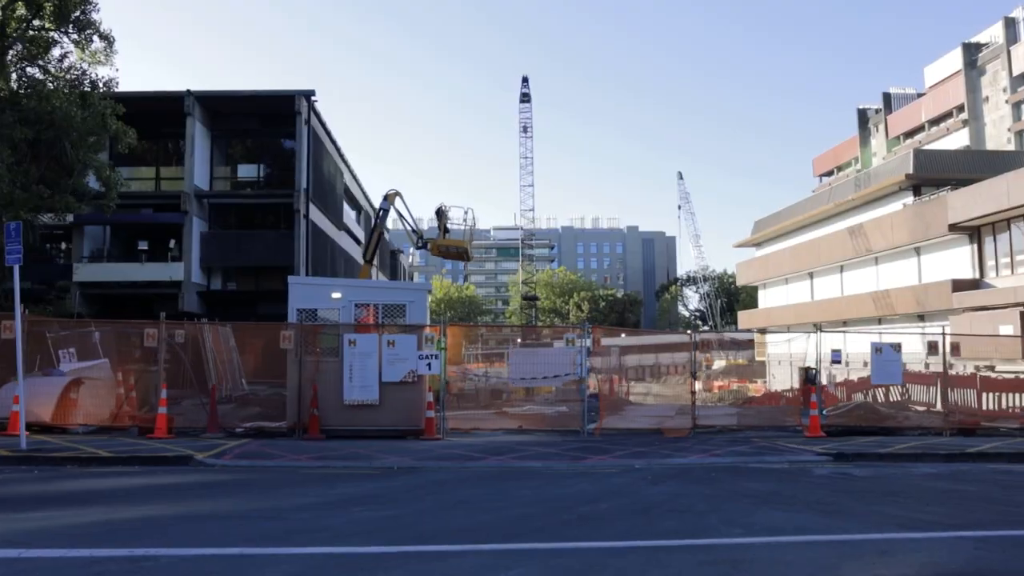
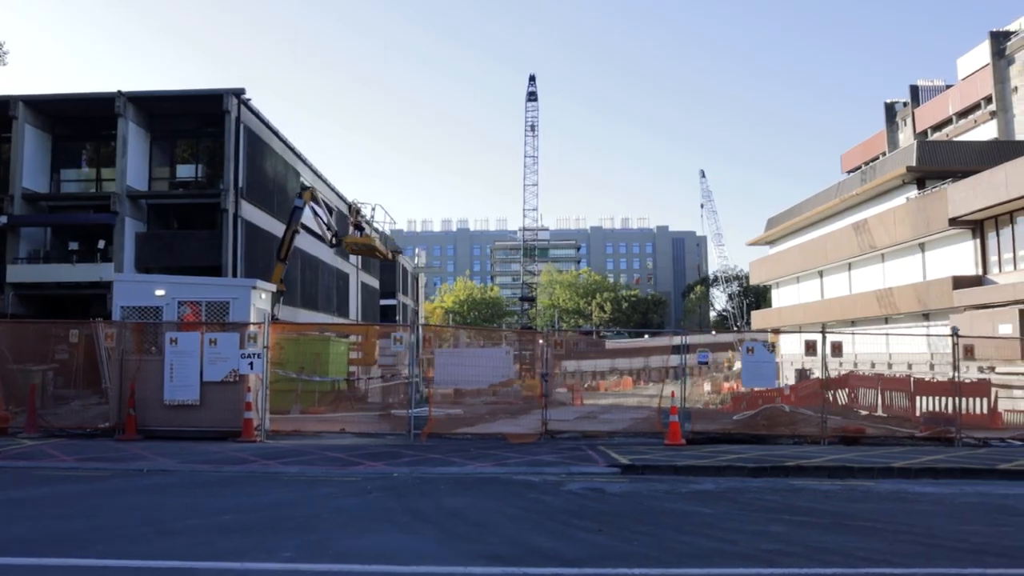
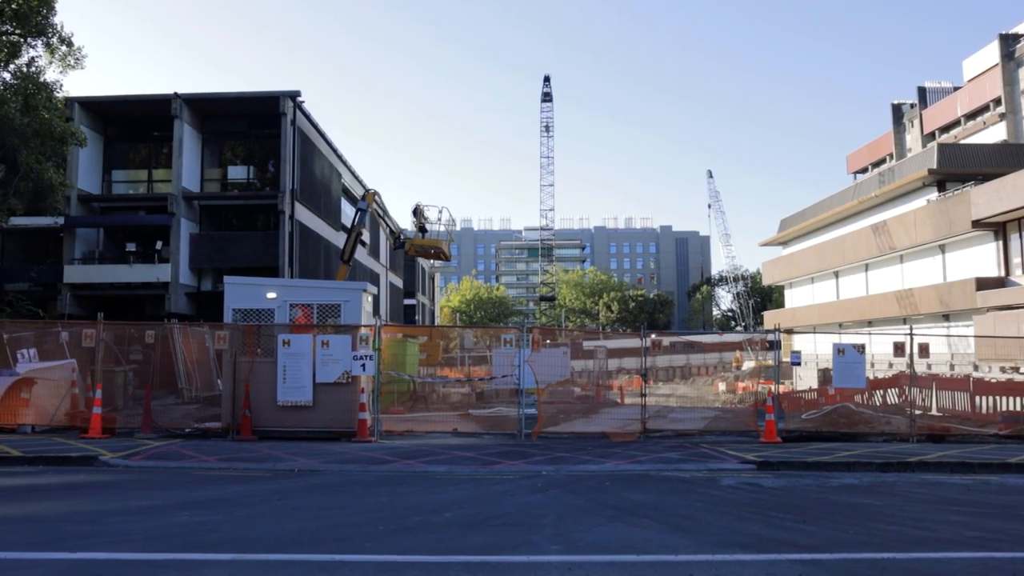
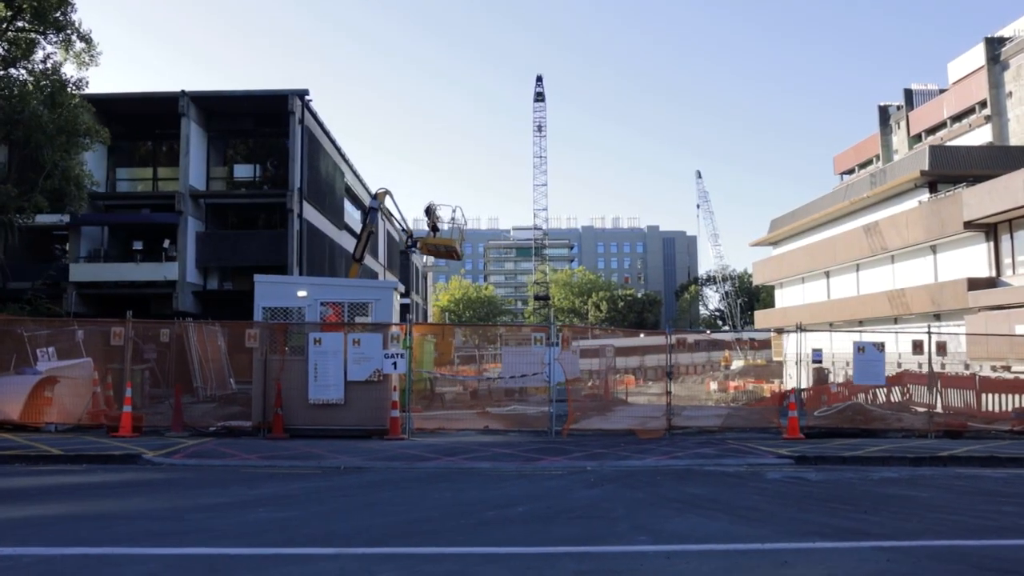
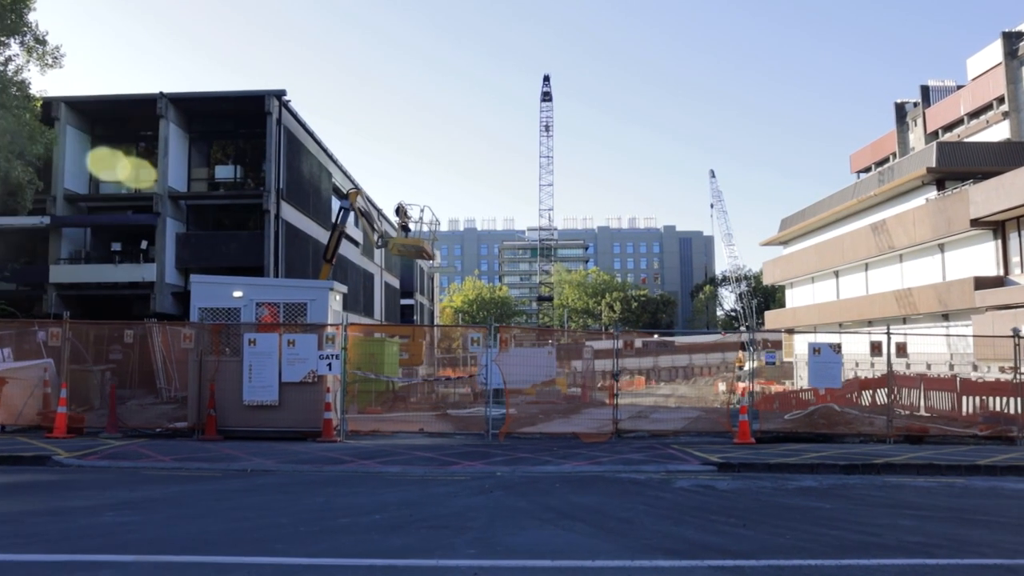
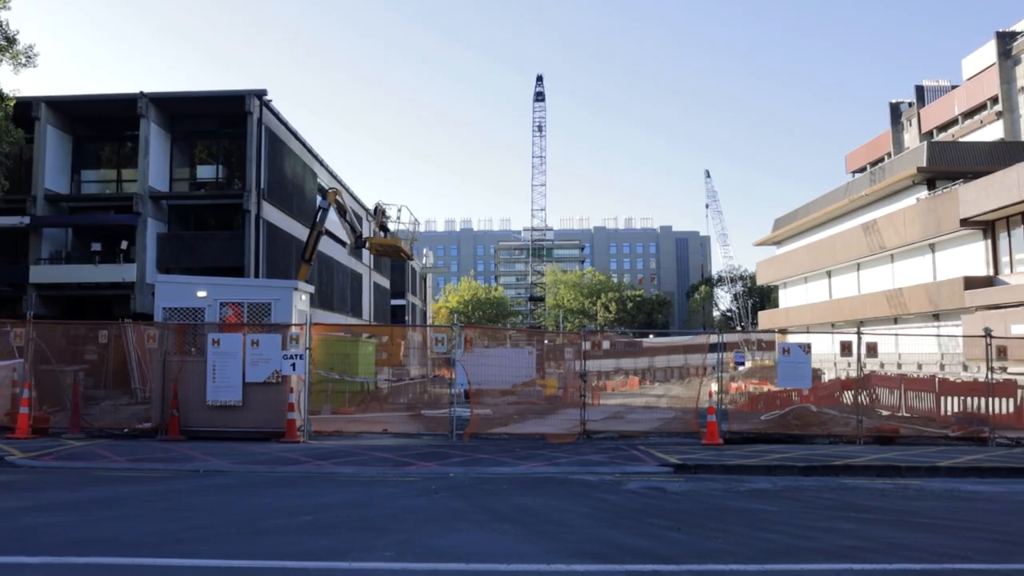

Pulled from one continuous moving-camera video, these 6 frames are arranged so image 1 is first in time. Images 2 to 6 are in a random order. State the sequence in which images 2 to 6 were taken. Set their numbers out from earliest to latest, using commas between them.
4, 3, 5, 6, 2
